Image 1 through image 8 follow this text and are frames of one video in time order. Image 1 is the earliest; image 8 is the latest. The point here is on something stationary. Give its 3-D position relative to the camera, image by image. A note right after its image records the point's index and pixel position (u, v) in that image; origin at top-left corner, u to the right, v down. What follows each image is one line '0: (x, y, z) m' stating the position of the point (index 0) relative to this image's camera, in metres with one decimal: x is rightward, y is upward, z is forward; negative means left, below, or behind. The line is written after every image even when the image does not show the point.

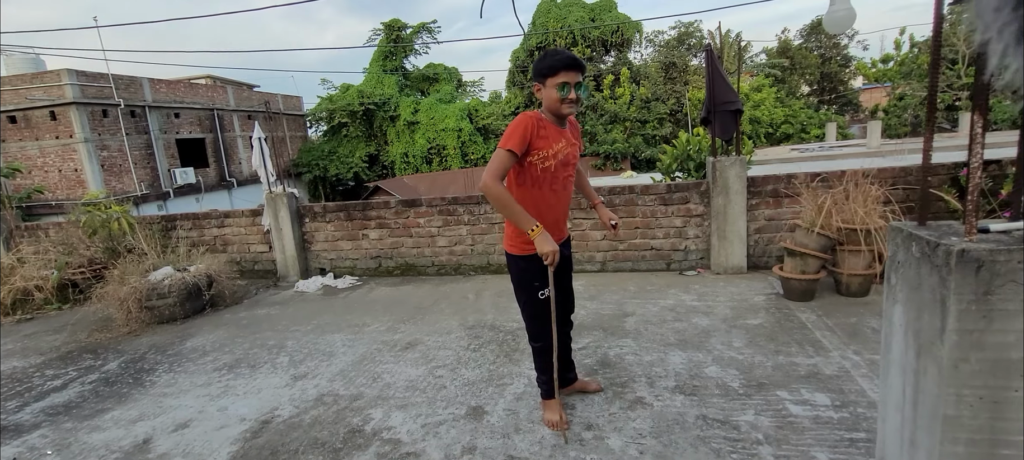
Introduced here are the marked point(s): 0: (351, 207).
0: (-1.7, +0.2, +5.1) m
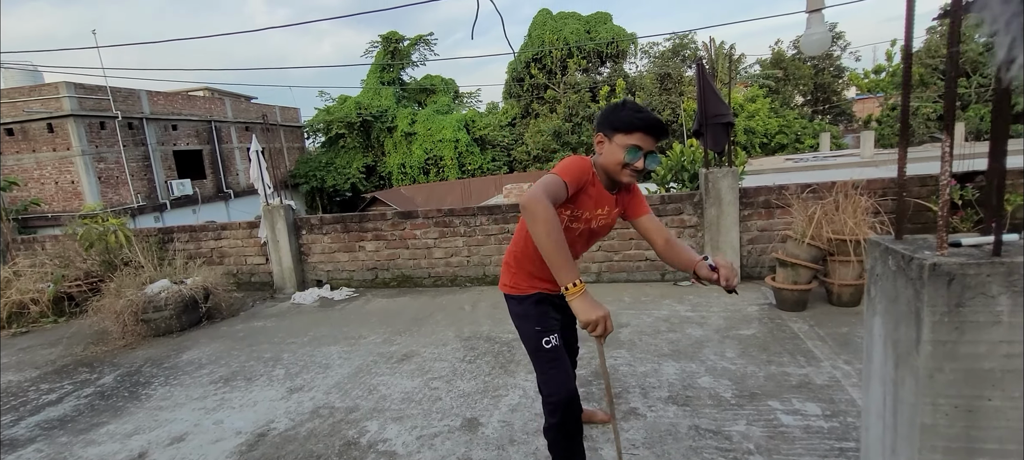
0: (-1.7, +0.1, +5.1) m
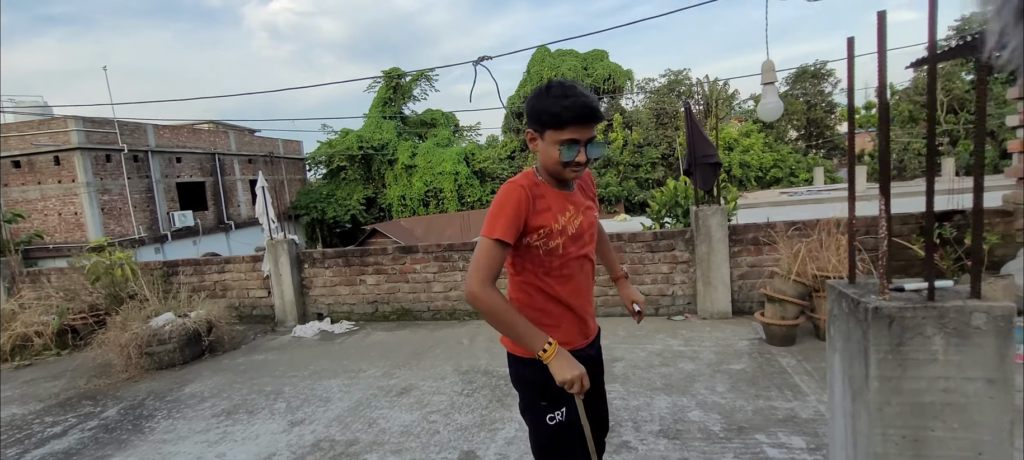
0: (-1.8, -0.2, +5.3) m
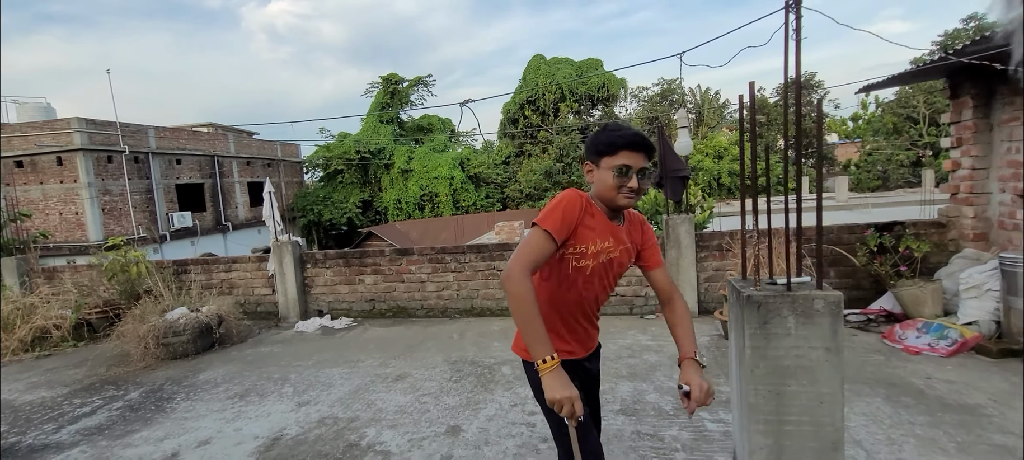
0: (-1.9, -0.3, +5.7) m
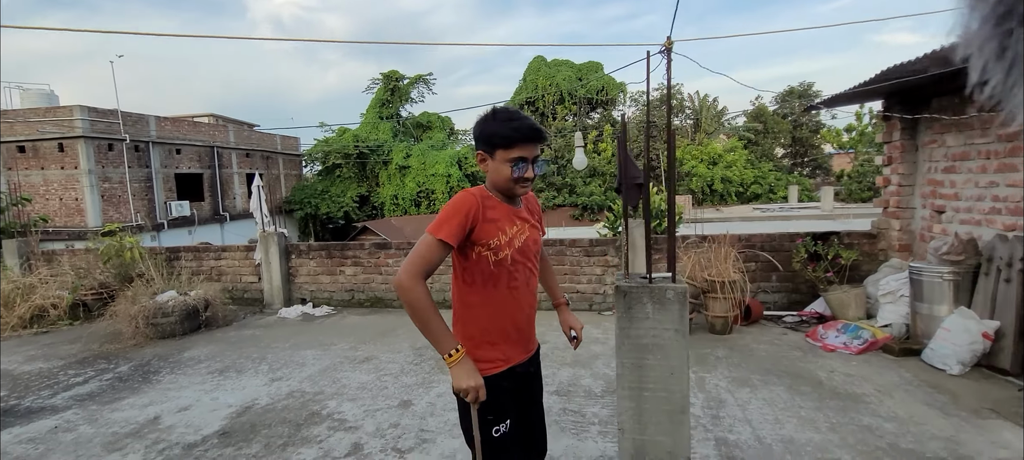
0: (-2.2, -0.2, +6.0) m
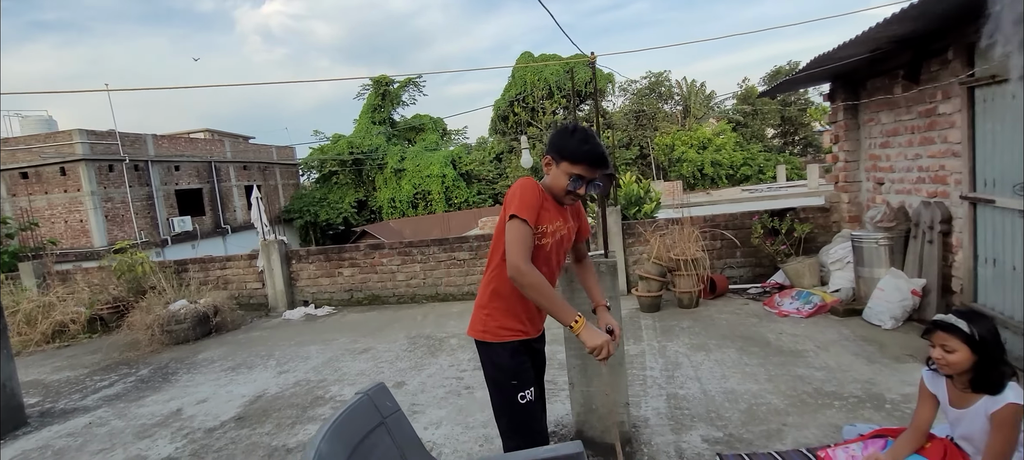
0: (-2.4, -0.3, +6.4) m
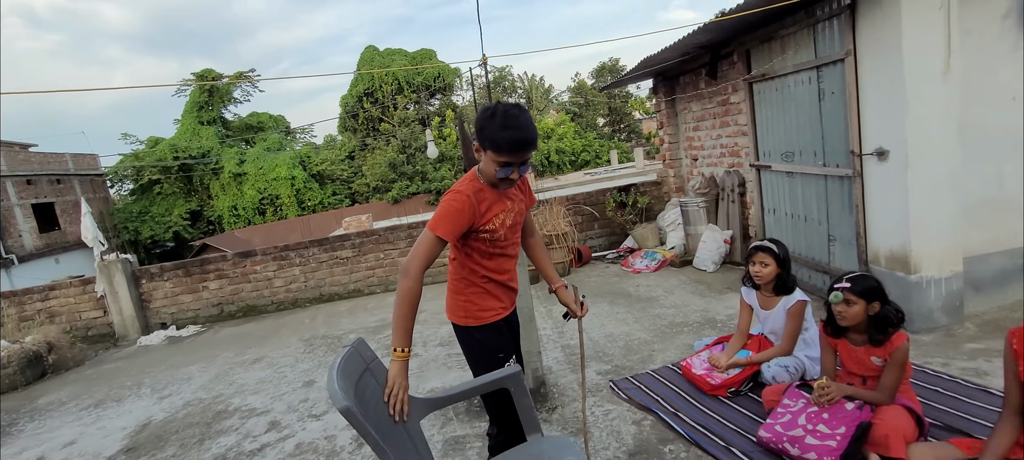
0: (-3.9, -0.4, +5.9) m
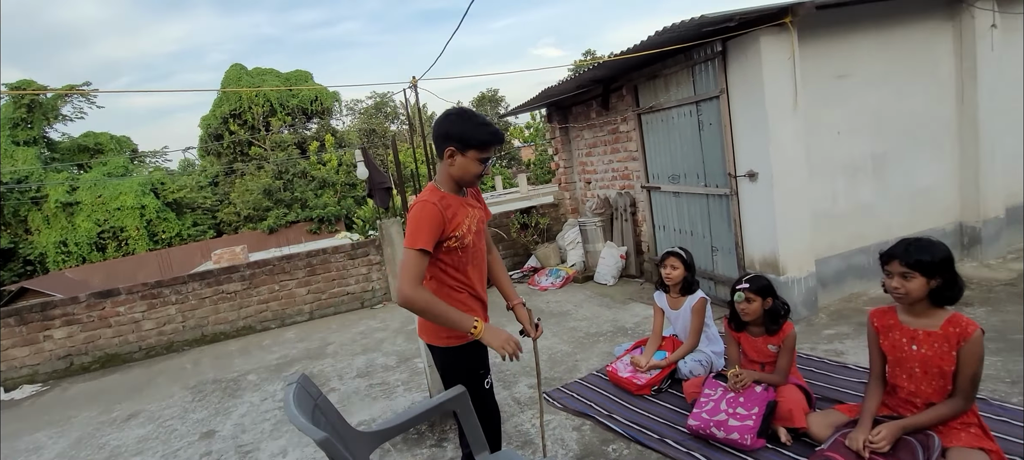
0: (-4.8, -0.8, +4.8) m
